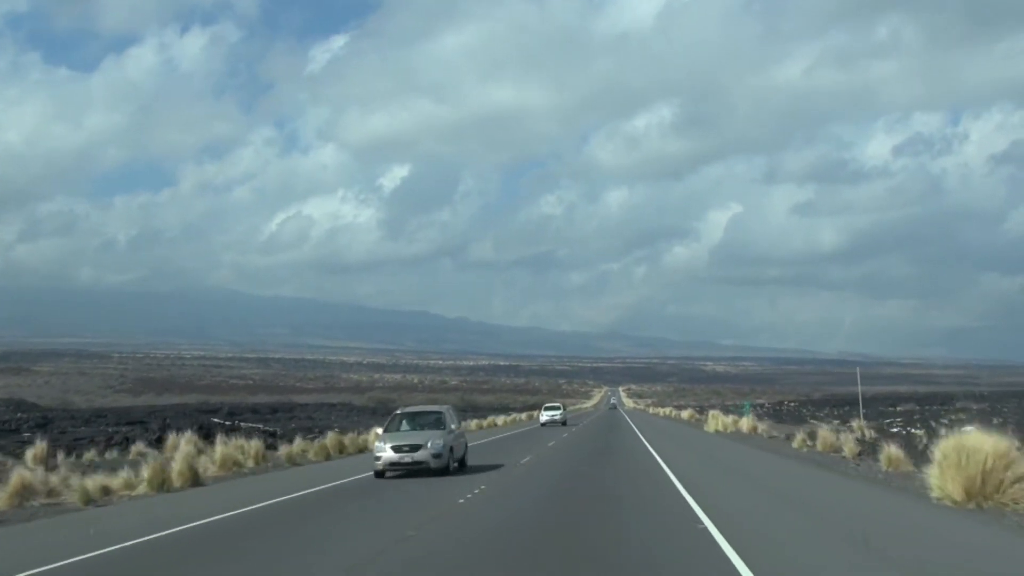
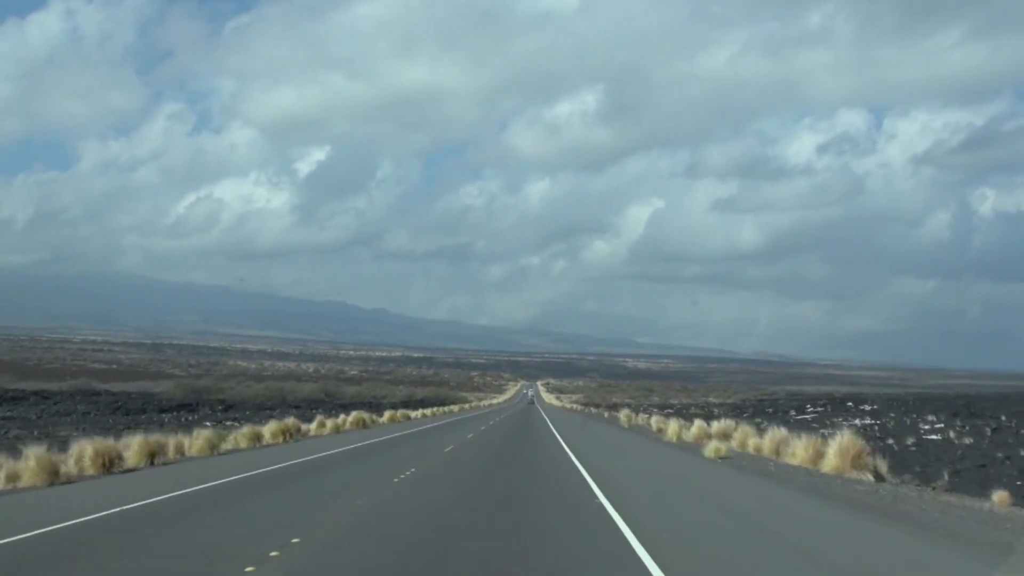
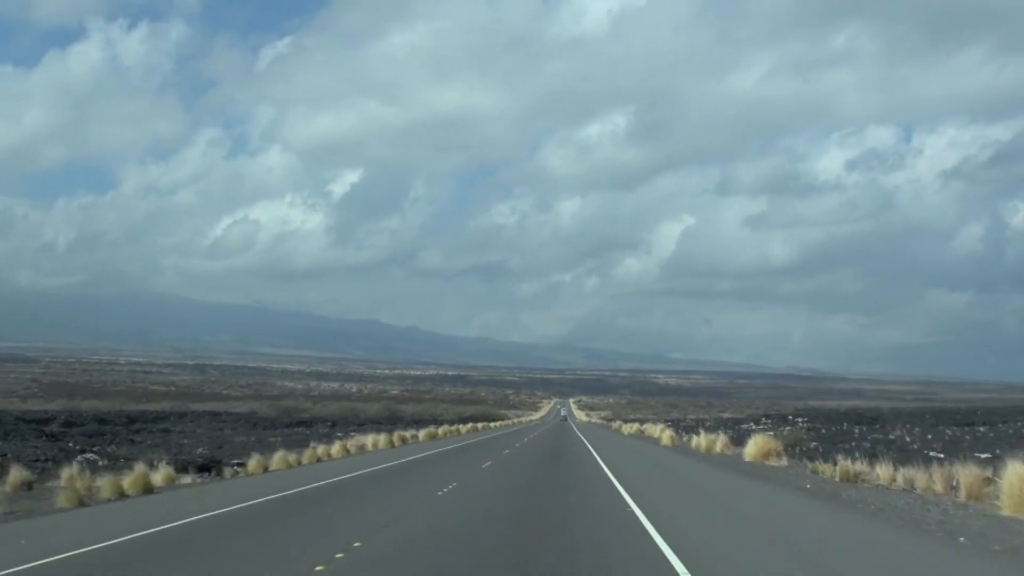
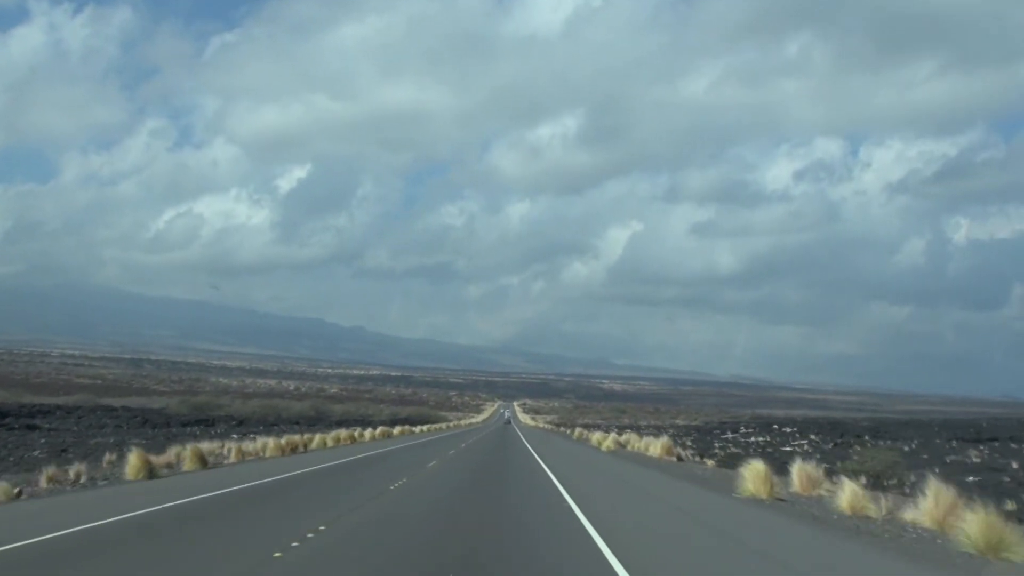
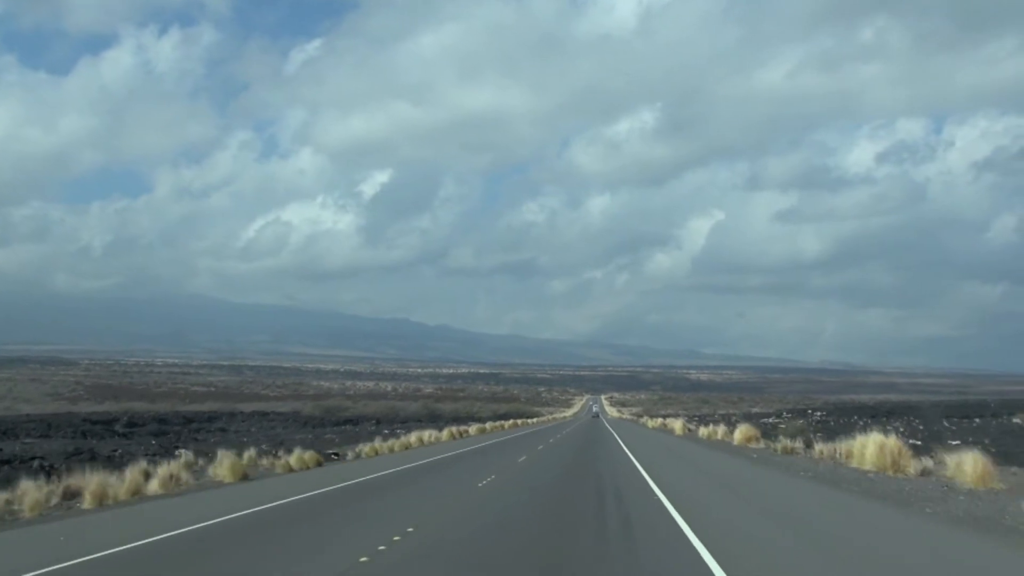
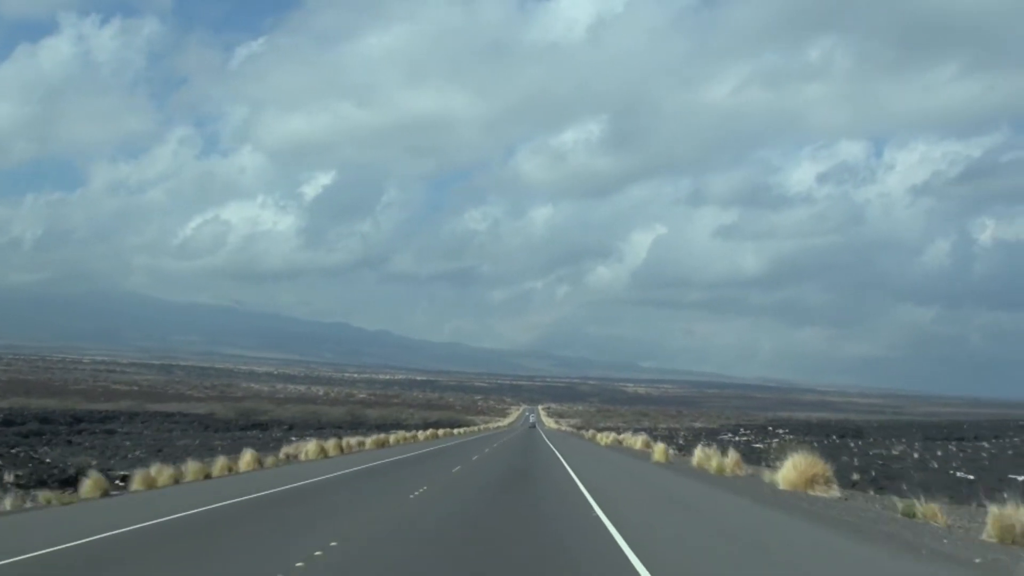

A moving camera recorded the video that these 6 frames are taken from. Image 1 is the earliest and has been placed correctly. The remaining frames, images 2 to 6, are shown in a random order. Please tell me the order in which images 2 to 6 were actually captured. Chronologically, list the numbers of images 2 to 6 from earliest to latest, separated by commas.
5, 3, 6, 4, 2
